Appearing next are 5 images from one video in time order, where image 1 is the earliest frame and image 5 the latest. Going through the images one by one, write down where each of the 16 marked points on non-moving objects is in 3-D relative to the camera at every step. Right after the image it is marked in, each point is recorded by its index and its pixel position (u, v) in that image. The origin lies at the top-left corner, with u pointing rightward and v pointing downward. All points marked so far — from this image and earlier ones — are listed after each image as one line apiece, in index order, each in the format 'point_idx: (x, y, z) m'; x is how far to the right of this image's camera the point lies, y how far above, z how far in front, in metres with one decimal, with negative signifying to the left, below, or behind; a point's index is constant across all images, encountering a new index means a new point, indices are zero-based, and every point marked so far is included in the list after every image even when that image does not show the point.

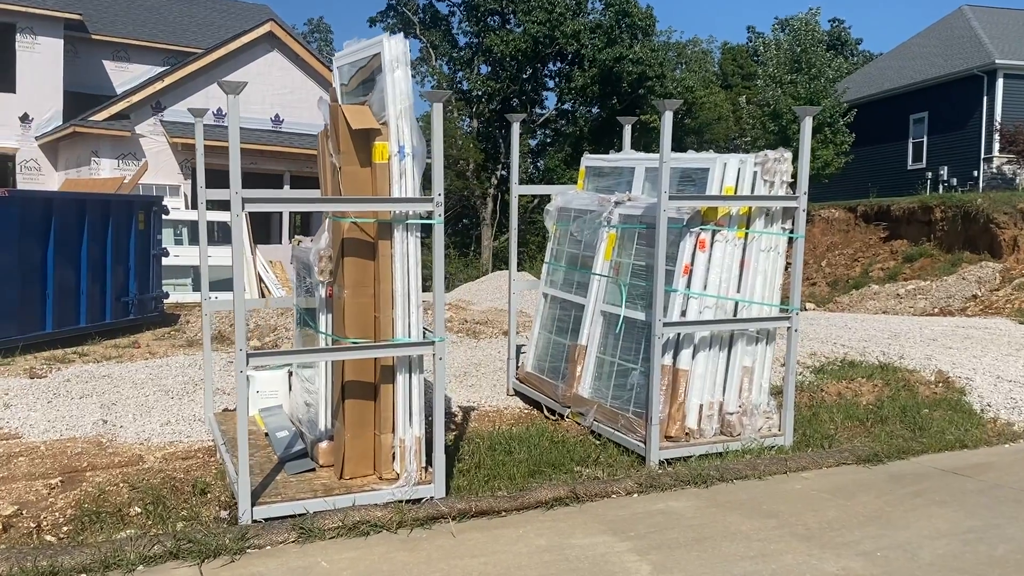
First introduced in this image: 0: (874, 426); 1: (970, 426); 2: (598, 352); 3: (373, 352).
0: (+2.0, -0.7, +5.2) m
1: (+2.5, -0.7, +5.1) m
2: (+0.5, -0.4, +5.3) m
3: (-0.7, -0.3, +4.2) m
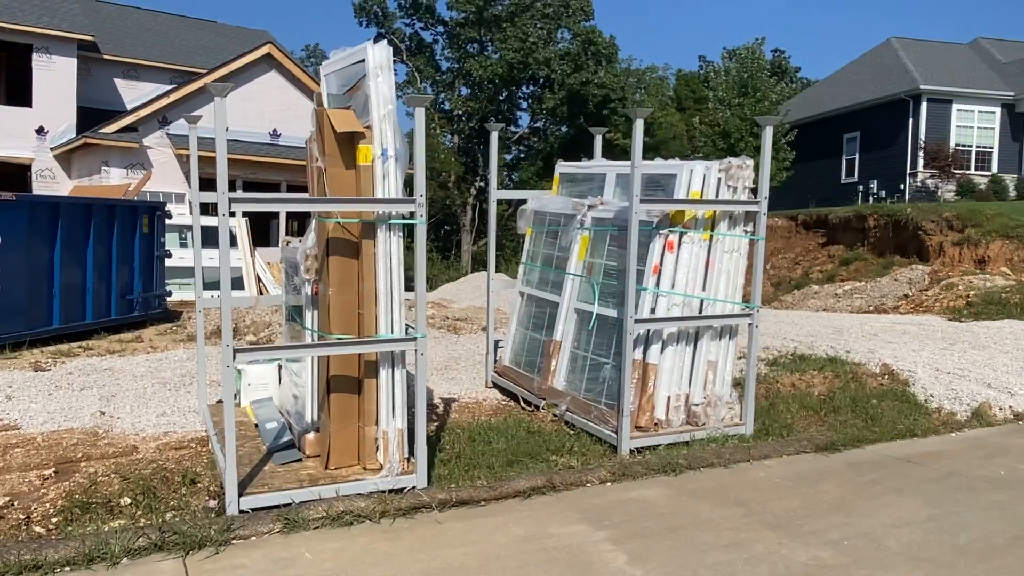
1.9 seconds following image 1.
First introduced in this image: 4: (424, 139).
0: (+1.8, -0.7, +5.5) m
1: (+2.3, -0.7, +5.4) m
2: (+0.4, -0.4, +5.6) m
3: (-0.8, -0.3, +4.4) m
4: (-0.4, +0.7, +4.6) m
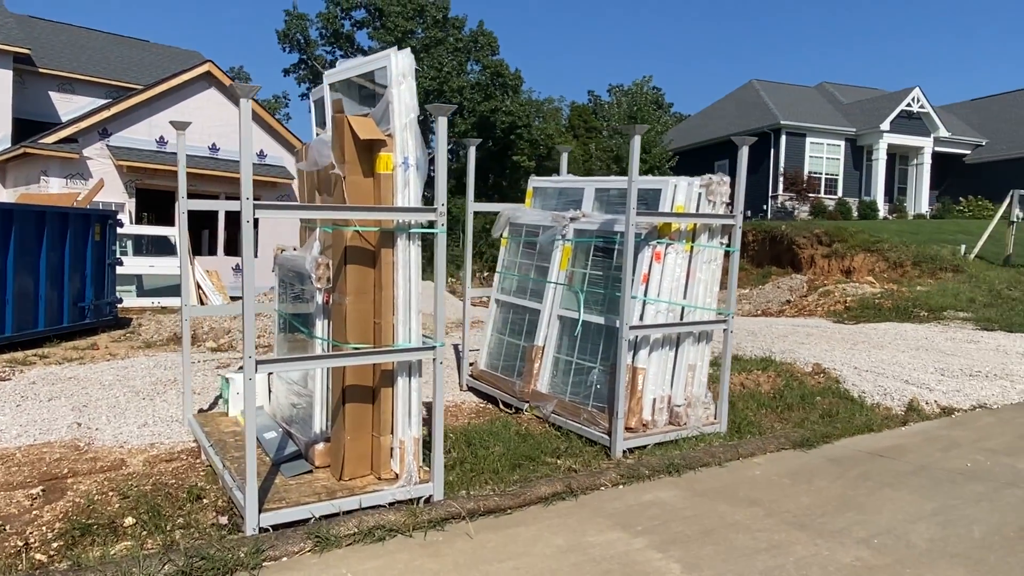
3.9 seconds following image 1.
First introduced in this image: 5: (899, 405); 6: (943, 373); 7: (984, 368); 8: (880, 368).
0: (+1.7, -0.8, +5.9) m
1: (+2.2, -0.8, +6.0) m
2: (+0.3, -0.4, +5.7) m
3: (-0.6, -0.3, +4.4) m
4: (-0.3, +0.7, +4.6) m
5: (+2.5, -0.8, +6.1) m
6: (+3.1, -0.6, +6.9) m
7: (+3.5, -0.6, +7.1) m
8: (+2.7, -0.6, +7.0) m
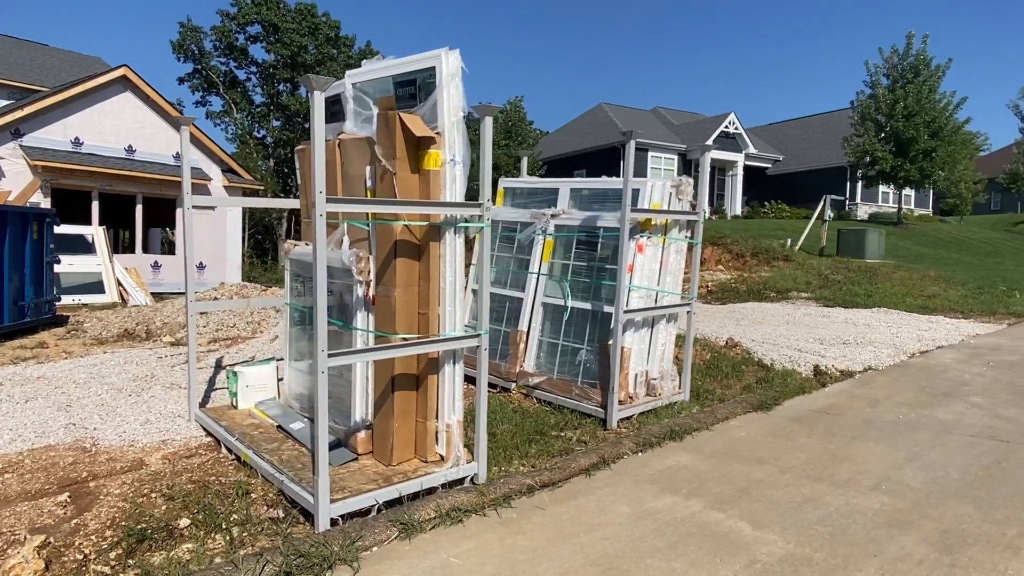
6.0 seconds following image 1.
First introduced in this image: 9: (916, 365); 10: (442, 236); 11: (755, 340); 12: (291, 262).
0: (+1.5, -0.6, +6.7) m
1: (+2.0, -0.6, +6.8) m
2: (+0.1, -0.3, +6.0) m
3: (-0.3, -0.3, +4.5) m
4: (-0.1, +0.7, +4.7) m
5: (+2.2, -0.6, +7.1) m
6: (+2.6, -0.4, +7.9) m
7: (+2.9, -0.4, +8.3) m
8: (+2.2, -0.4, +8.0) m
9: (+3.1, -0.6, +7.2) m
10: (-0.3, +0.3, +4.7) m
11: (+2.0, -0.4, +7.9) m
12: (-1.2, +0.1, +5.2) m
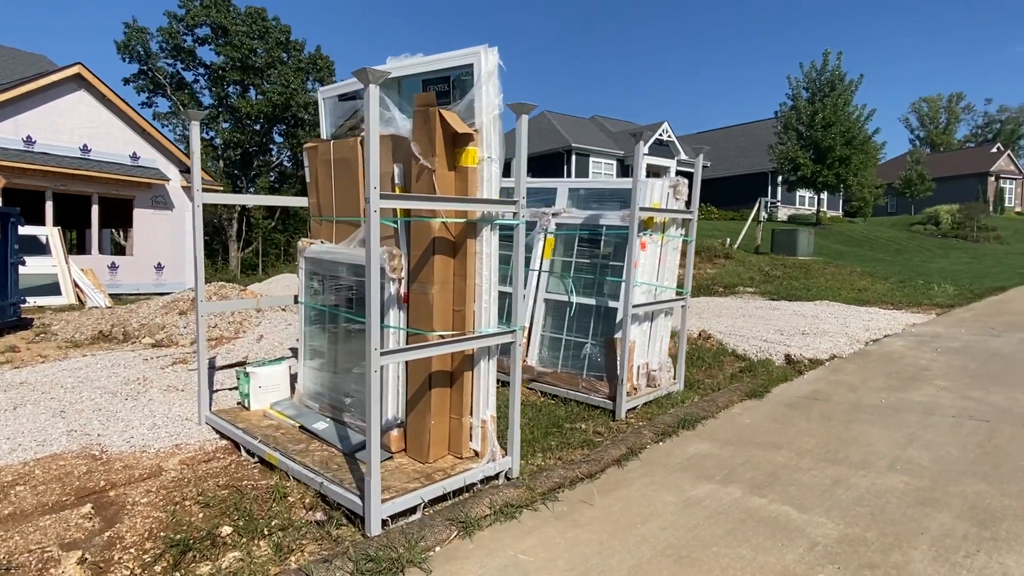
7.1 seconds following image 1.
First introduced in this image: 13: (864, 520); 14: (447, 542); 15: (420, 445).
0: (+1.4, -0.6, +6.8) m
1: (+1.9, -0.6, +7.0) m
2: (+0.1, -0.2, +6.0) m
3: (-0.1, -0.2, +4.4) m
4: (+0.1, +0.8, +4.7) m
5: (+2.0, -0.5, +7.3) m
6: (+2.3, -0.4, +8.2) m
7: (+2.6, -0.3, +8.6) m
8: (+1.9, -0.4, +8.2) m
9: (+2.9, -0.5, +7.6) m
10: (-0.2, +0.3, +4.6) m
11: (+1.7, -0.4, +8.1) m
12: (-1.1, +0.2, +5.0) m
13: (+1.6, -1.0, +4.3) m
14: (-0.3, -1.1, +4.1) m
15: (-0.4, -0.8, +4.6) m
